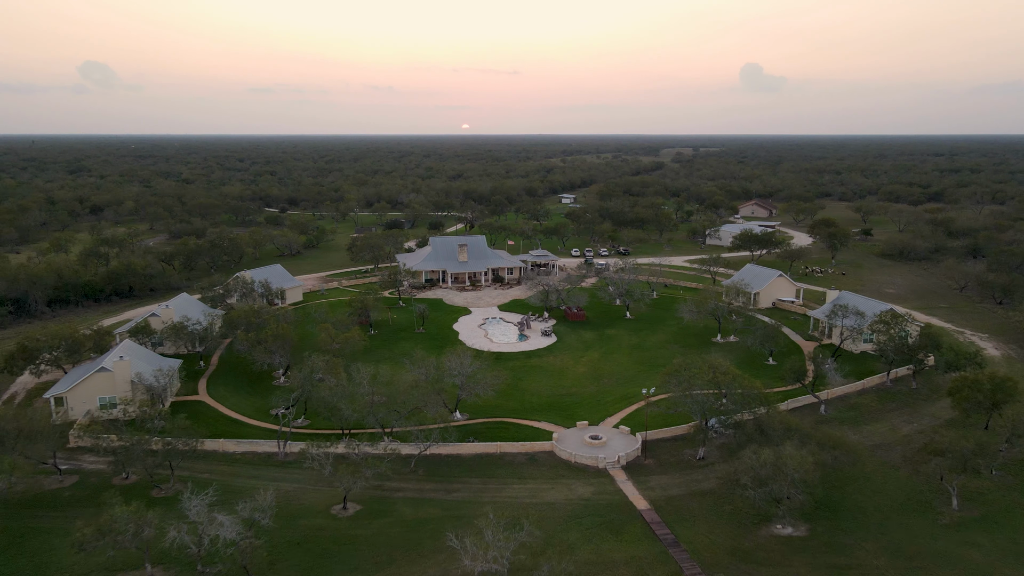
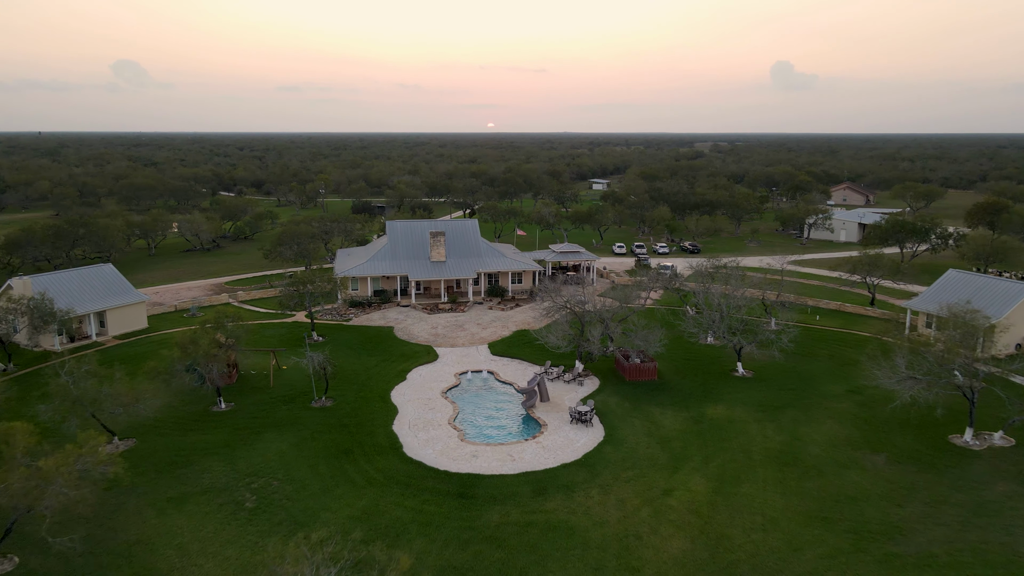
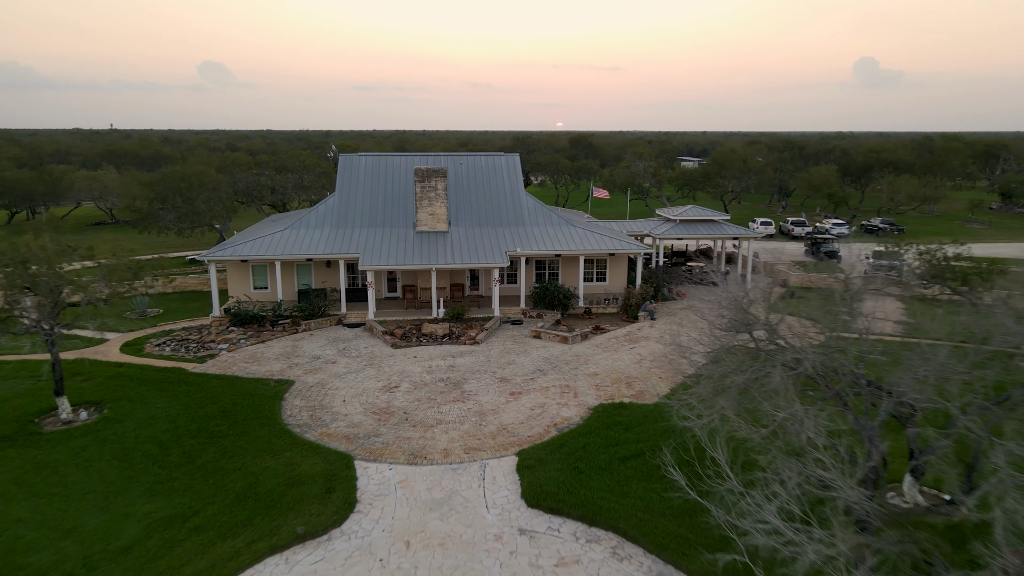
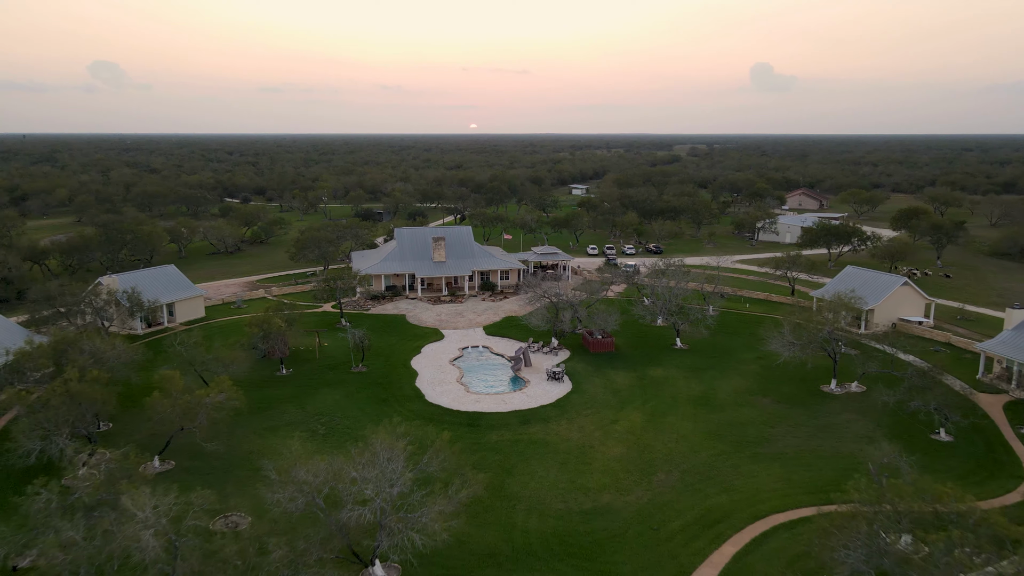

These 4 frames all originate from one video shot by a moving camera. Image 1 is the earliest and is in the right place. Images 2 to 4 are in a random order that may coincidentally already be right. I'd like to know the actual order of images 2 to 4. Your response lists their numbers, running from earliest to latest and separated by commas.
4, 2, 3
